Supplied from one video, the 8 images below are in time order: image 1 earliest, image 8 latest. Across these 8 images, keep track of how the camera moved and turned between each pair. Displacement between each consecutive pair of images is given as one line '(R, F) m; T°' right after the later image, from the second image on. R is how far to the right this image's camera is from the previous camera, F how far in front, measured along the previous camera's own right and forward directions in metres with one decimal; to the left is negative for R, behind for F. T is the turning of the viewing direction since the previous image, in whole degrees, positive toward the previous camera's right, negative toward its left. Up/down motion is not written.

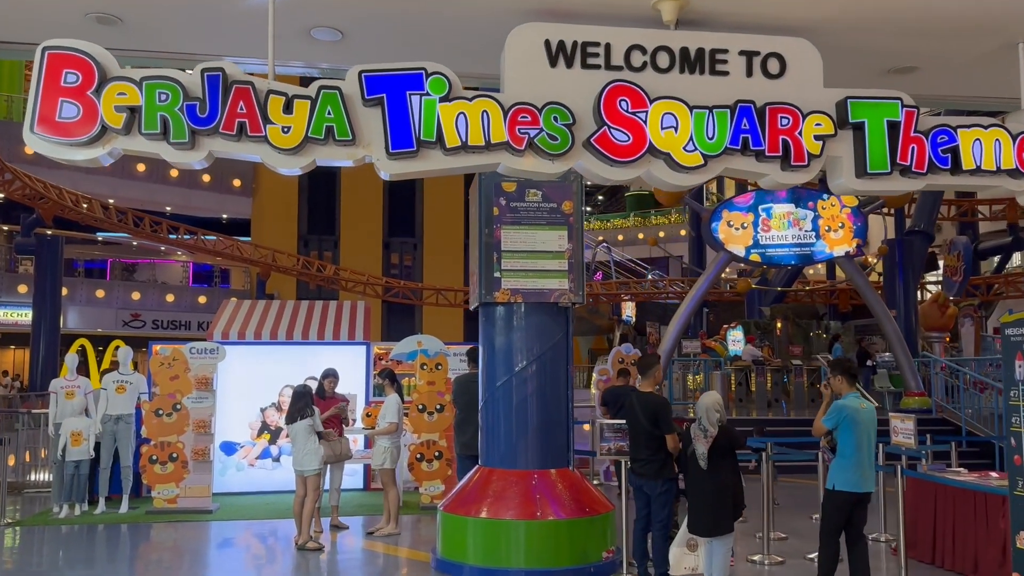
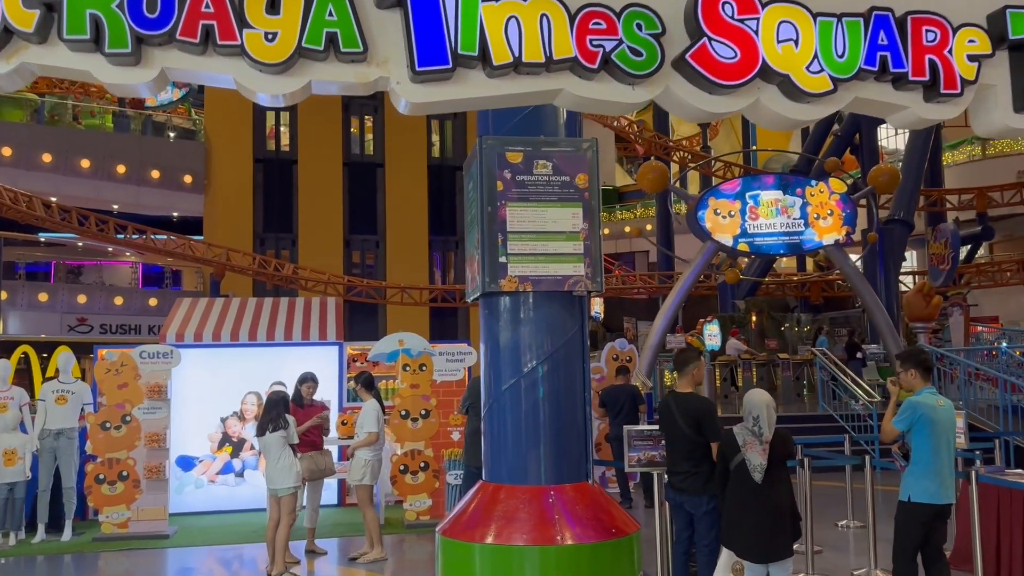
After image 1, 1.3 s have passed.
(-0.2, +0.5) m; +3°
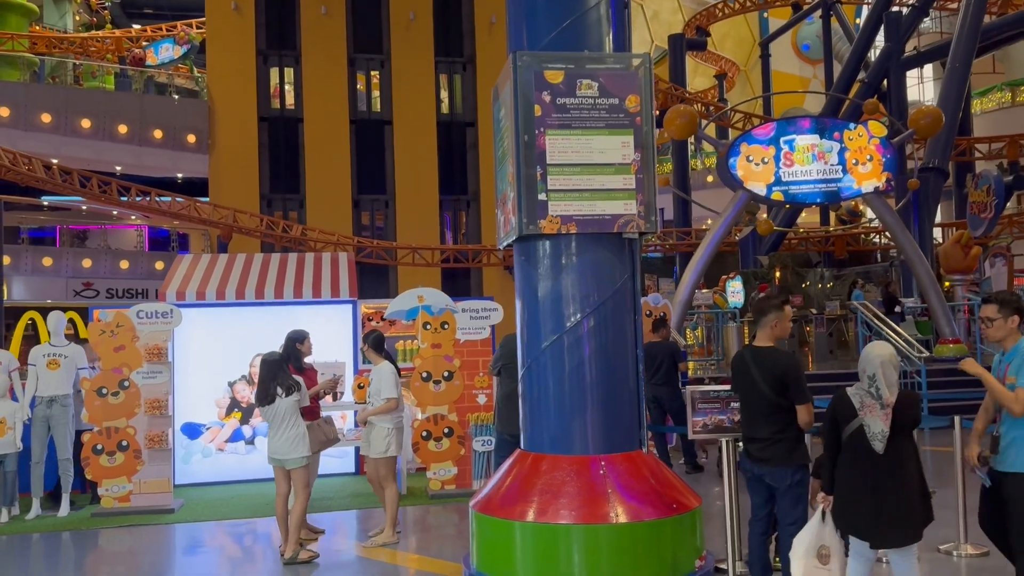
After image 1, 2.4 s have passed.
(-0.1, +0.4) m; -1°
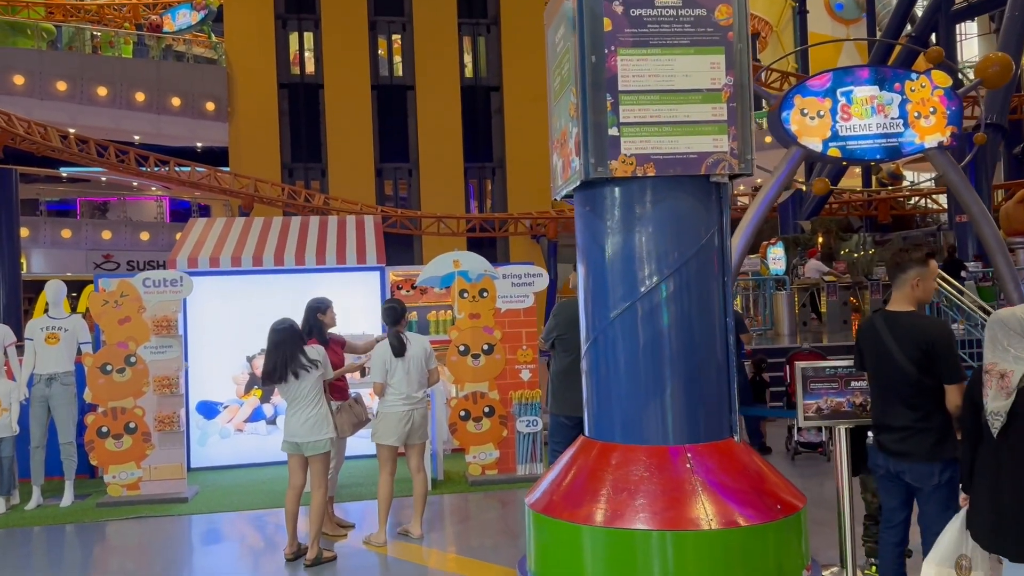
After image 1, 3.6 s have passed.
(-0.1, +0.5) m; -2°
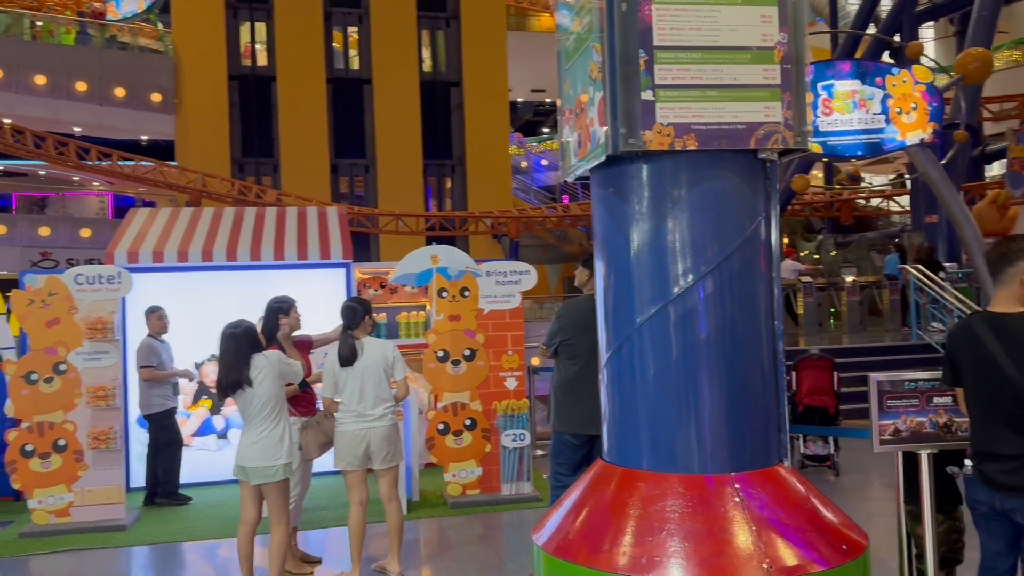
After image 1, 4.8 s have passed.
(-0.1, +0.4) m; +3°
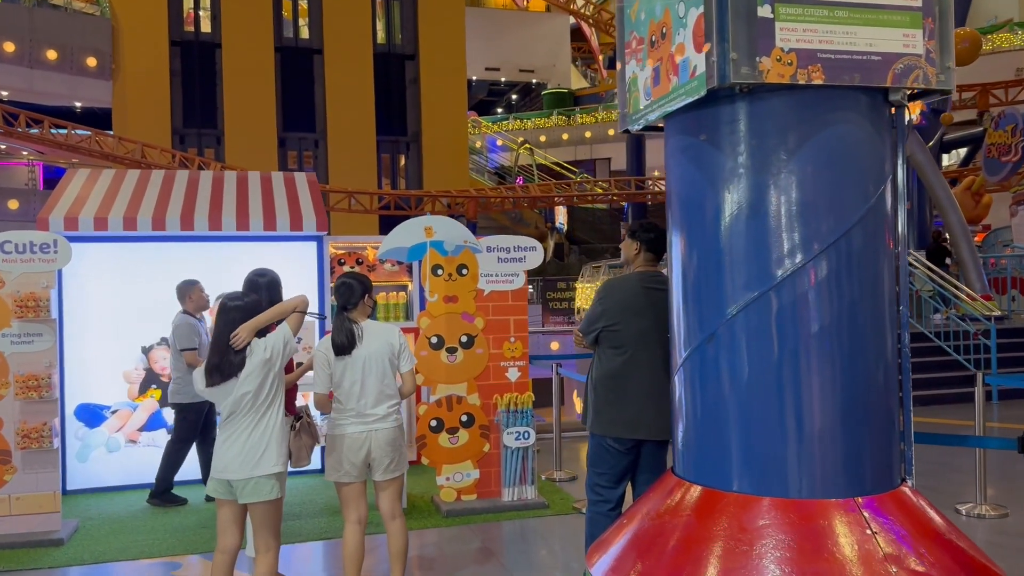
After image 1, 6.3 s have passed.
(-0.2, +0.5) m; +4°
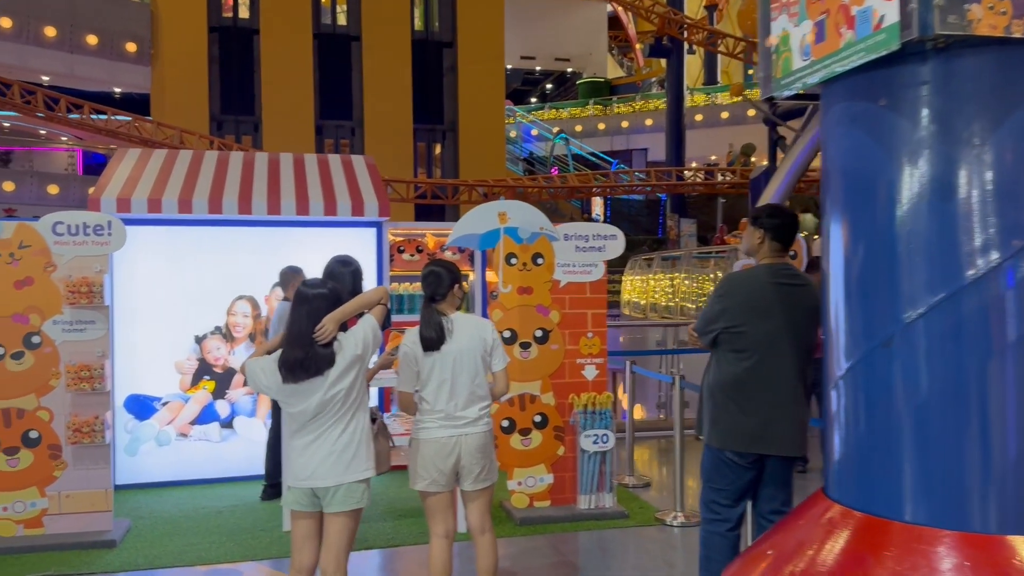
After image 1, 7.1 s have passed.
(-0.2, +0.2) m; -2°
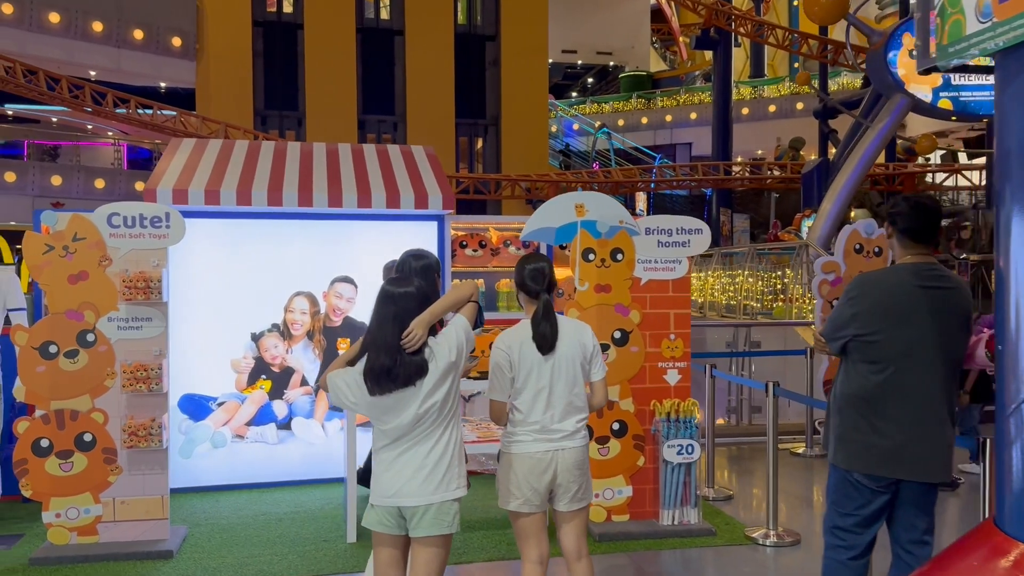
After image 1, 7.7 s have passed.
(-0.1, +0.2) m; -2°
